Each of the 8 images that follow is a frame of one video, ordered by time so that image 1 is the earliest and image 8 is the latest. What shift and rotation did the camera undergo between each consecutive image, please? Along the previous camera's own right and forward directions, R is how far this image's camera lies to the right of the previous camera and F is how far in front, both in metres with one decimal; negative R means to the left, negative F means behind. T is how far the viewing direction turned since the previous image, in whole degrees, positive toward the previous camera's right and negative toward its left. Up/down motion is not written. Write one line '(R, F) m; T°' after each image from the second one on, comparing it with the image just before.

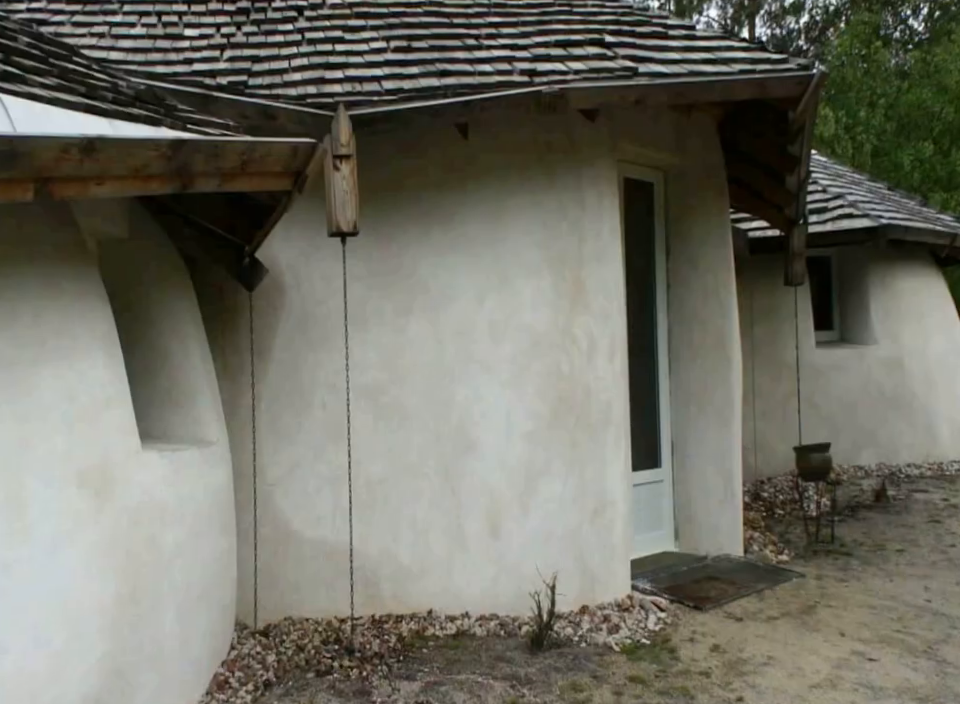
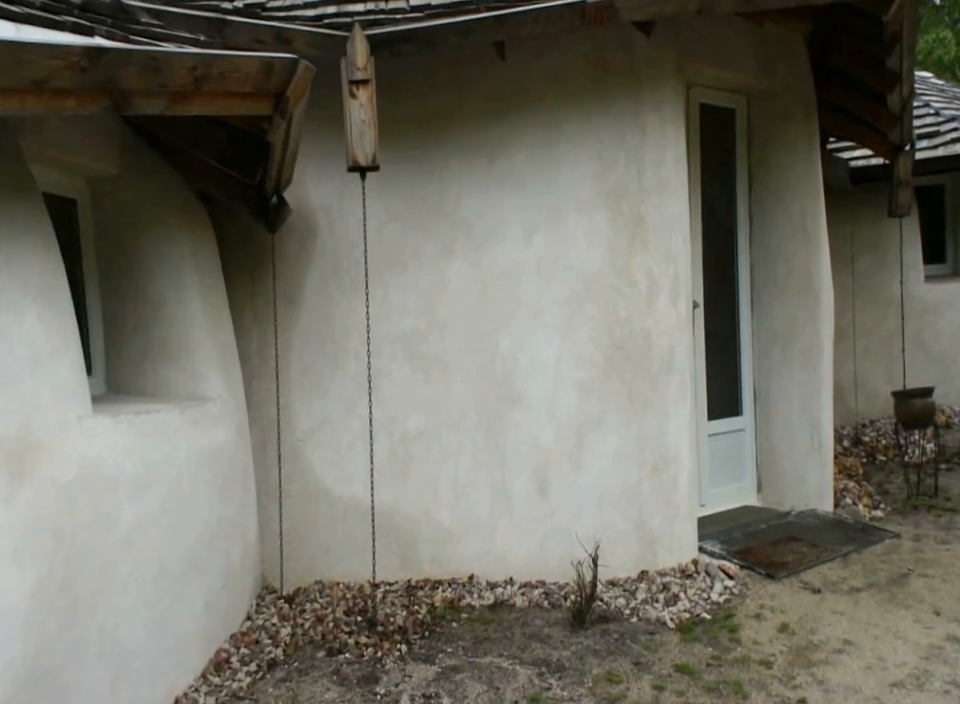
(+0.3, +0.5) m; -7°
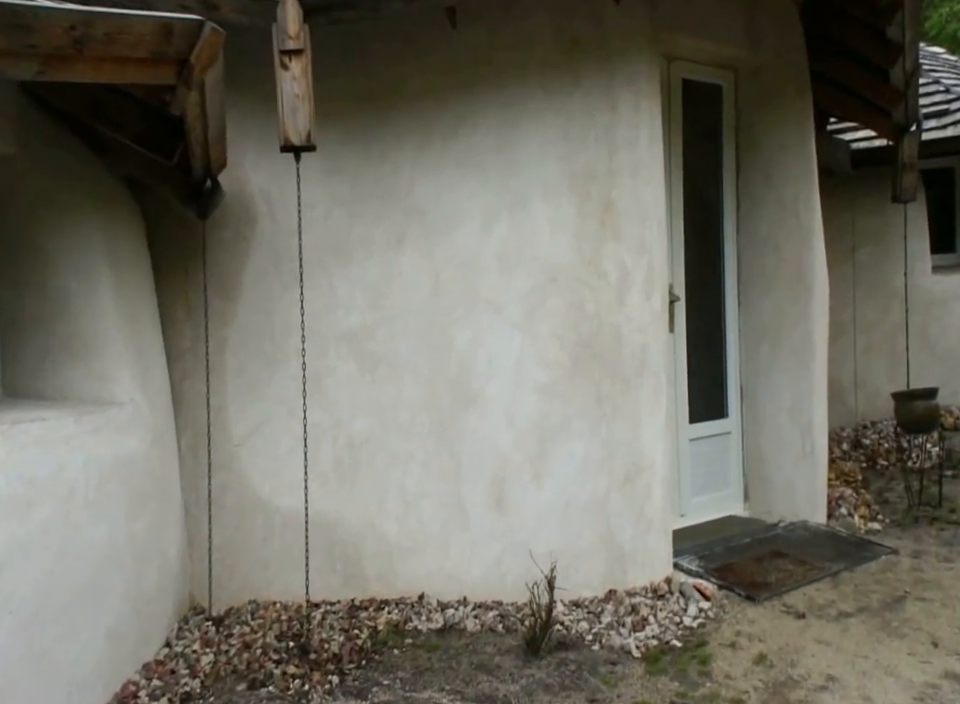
(+0.3, +0.4) m; -1°
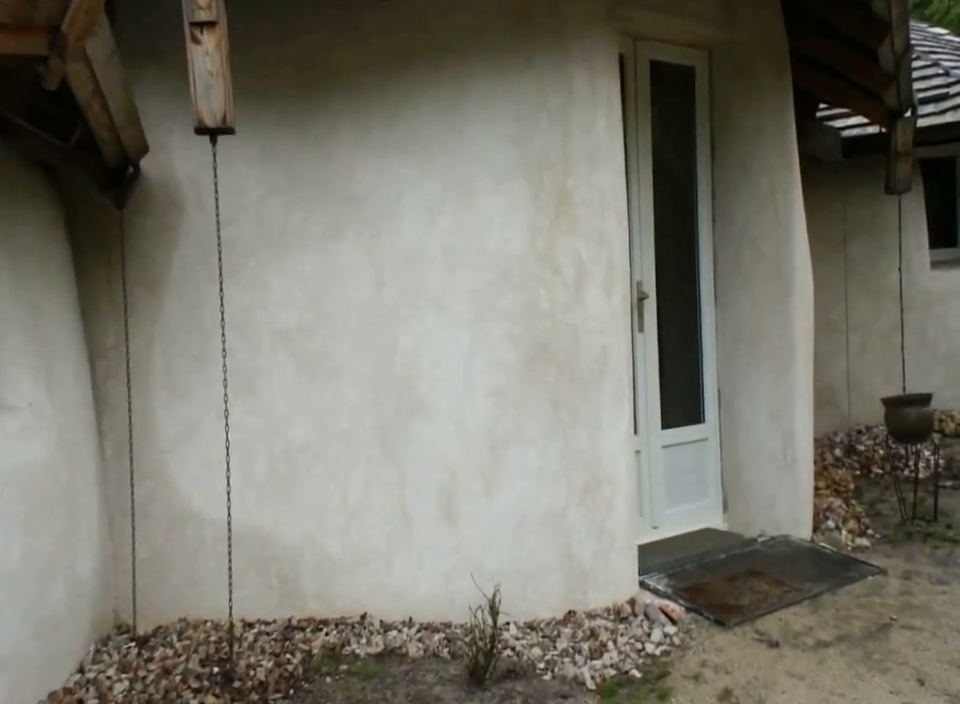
(+0.3, +0.3) m; 0°
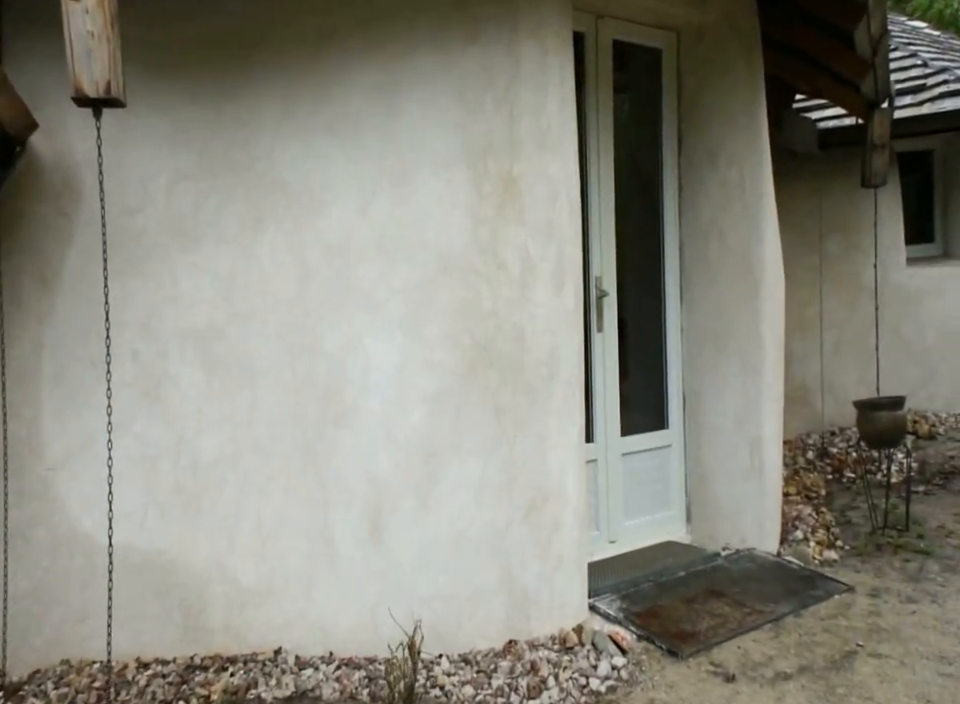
(+0.2, +0.4) m; +1°
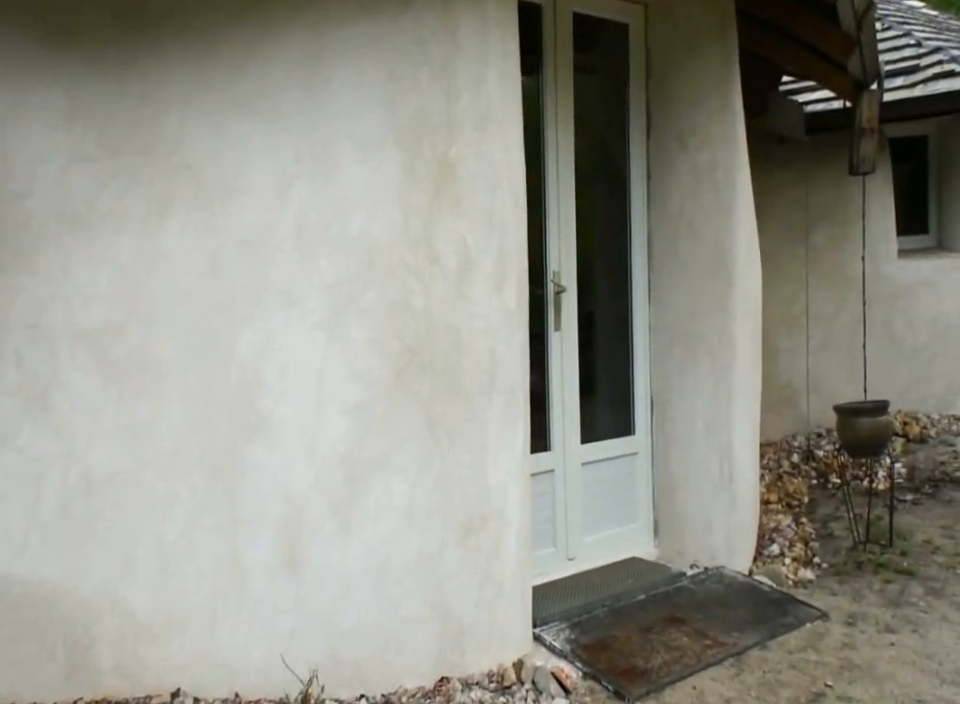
(+0.3, +0.4) m; 0°
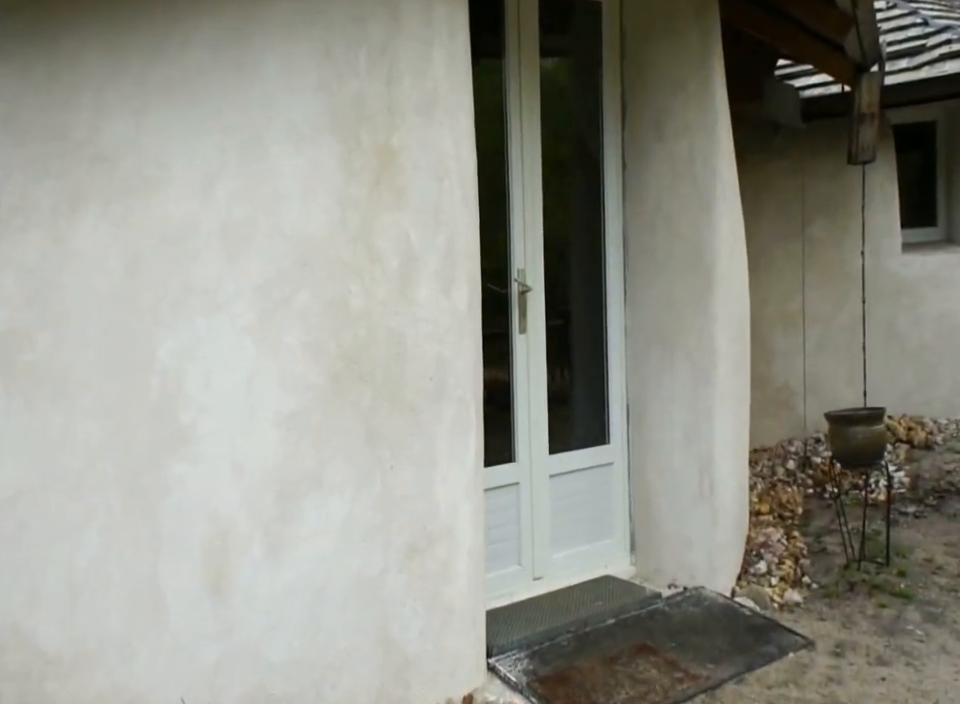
(+0.3, +0.3) m; -1°
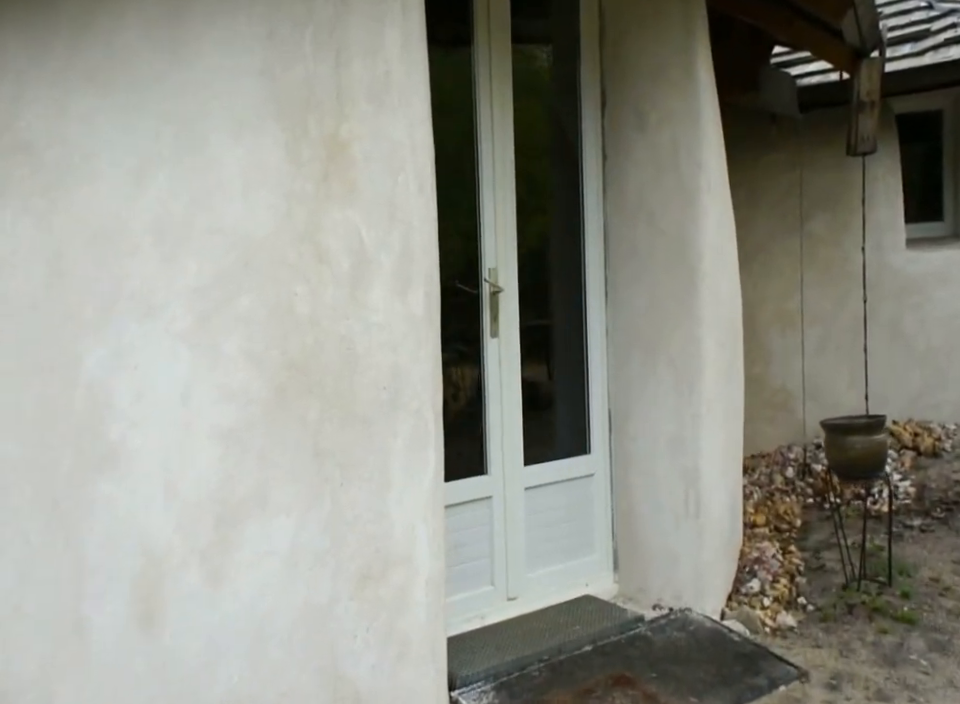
(+0.2, +0.3) m; -1°
